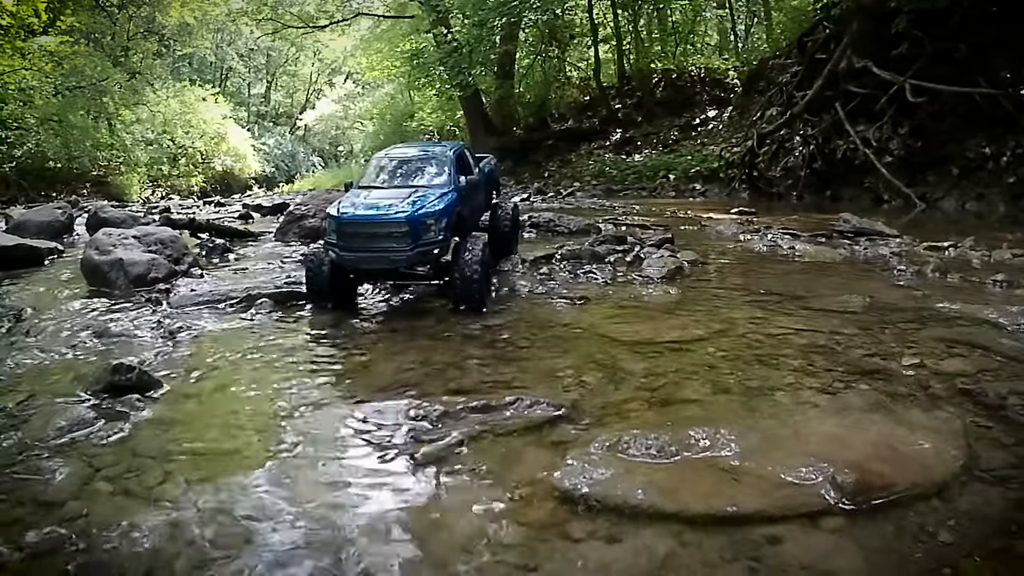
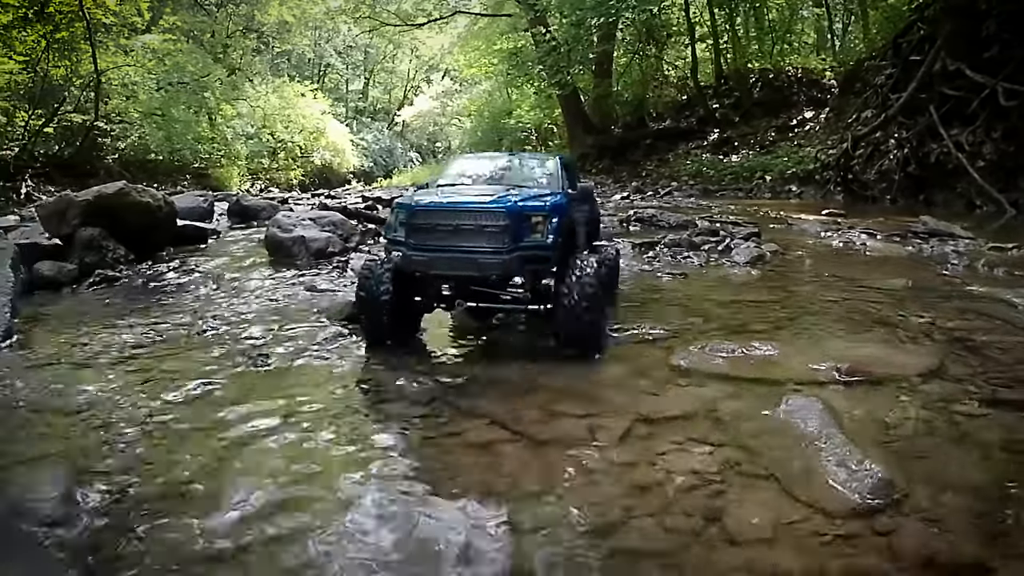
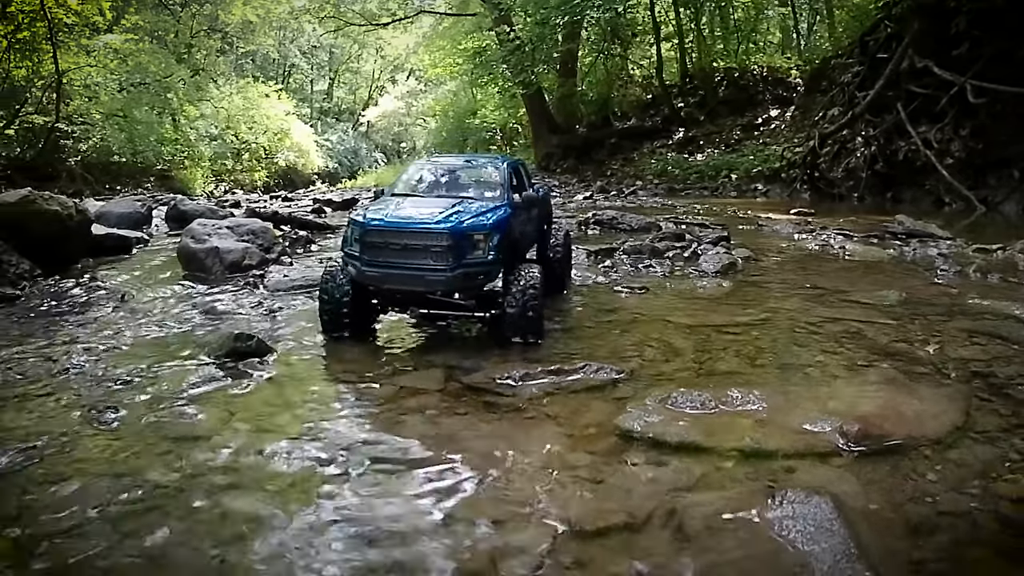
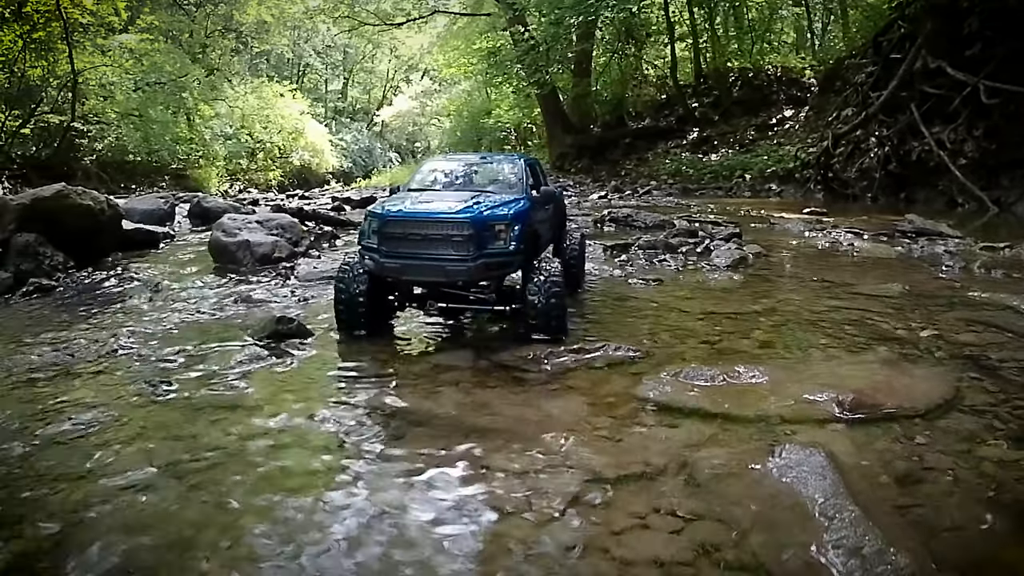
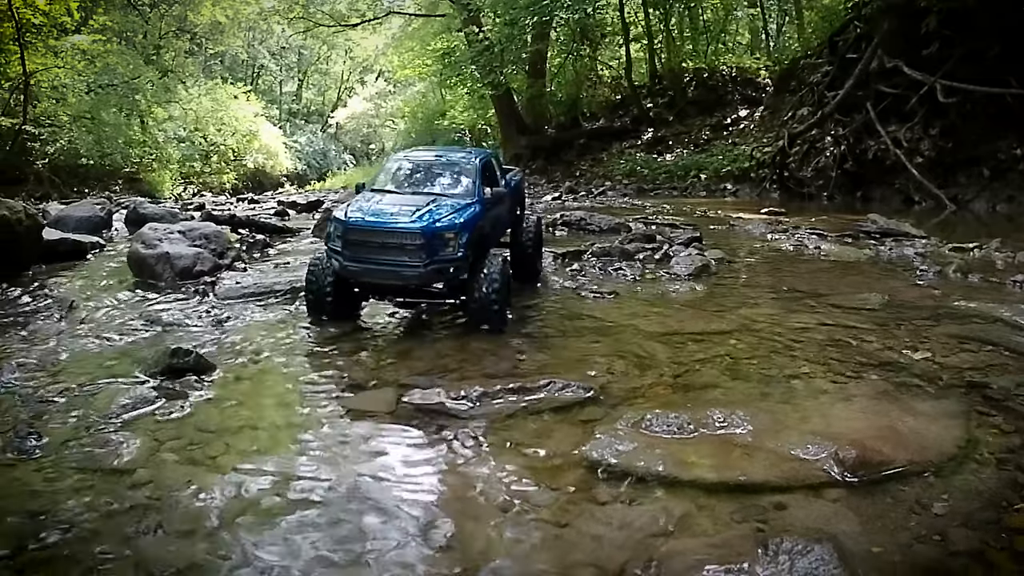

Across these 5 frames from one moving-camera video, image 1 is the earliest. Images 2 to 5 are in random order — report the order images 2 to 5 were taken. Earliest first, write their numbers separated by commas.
5, 3, 4, 2
